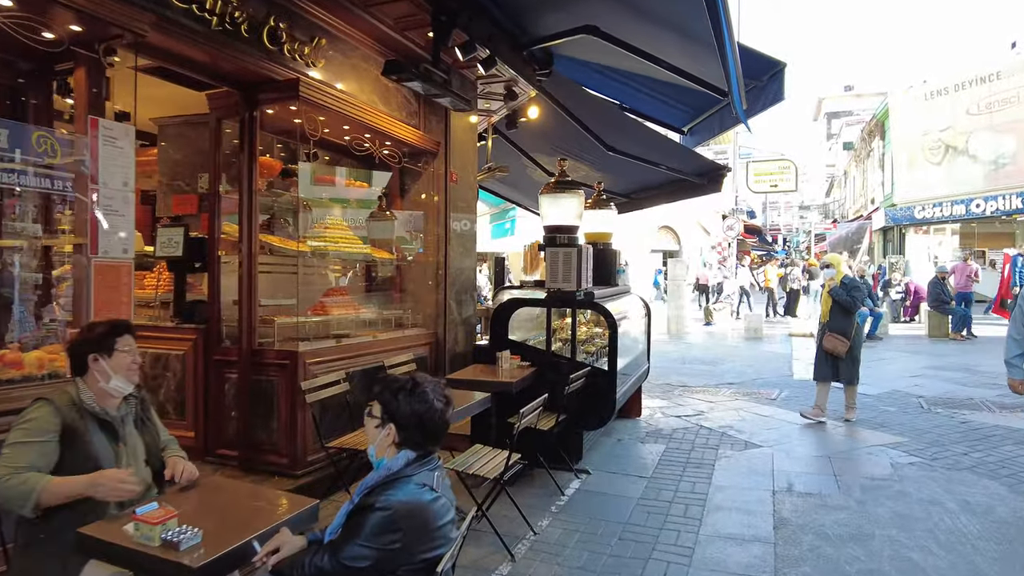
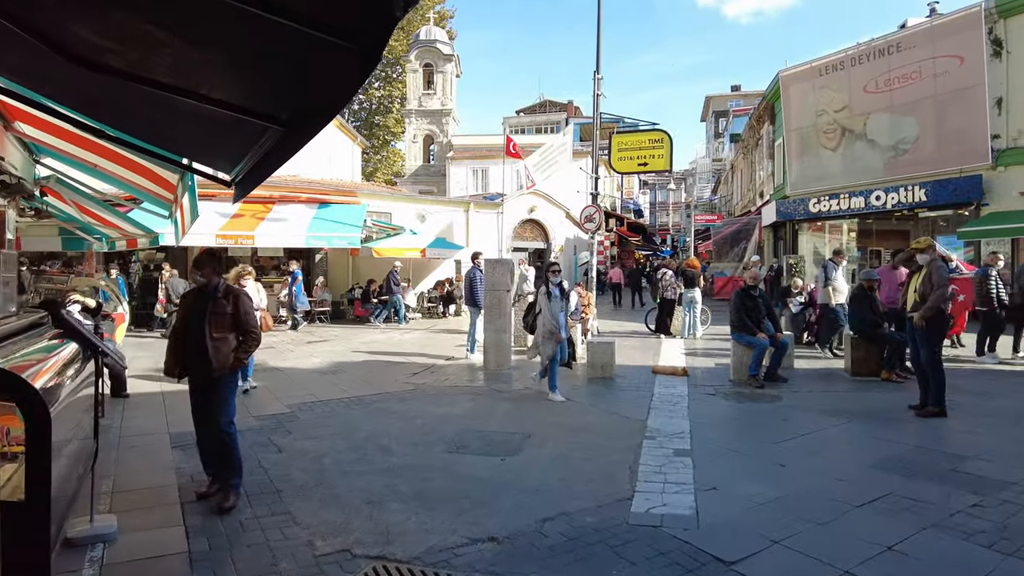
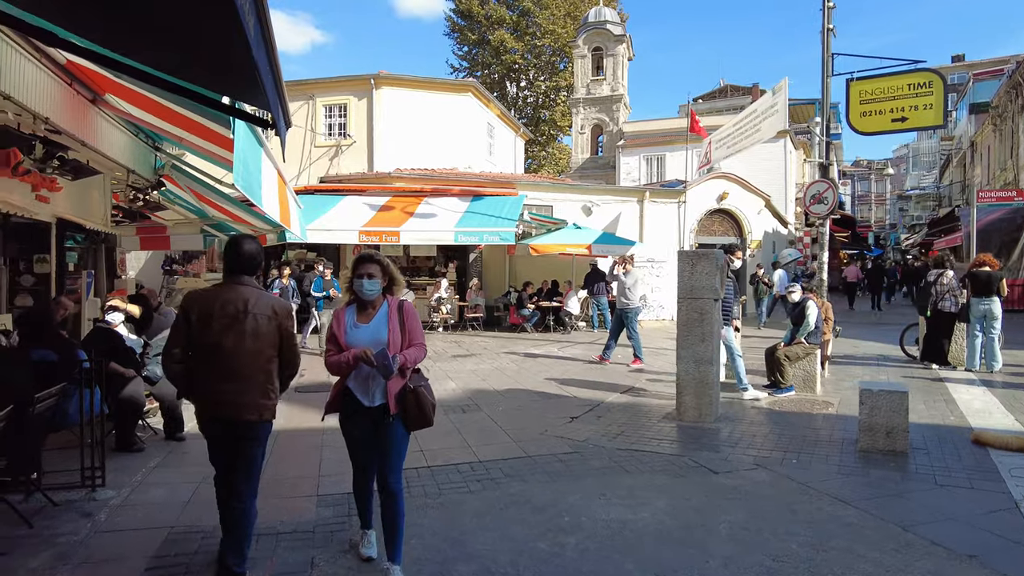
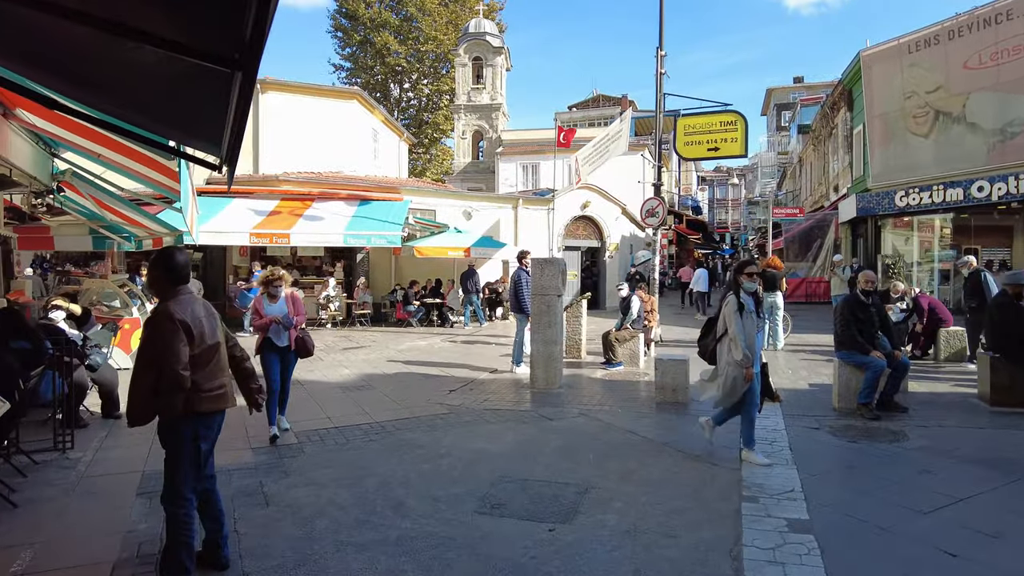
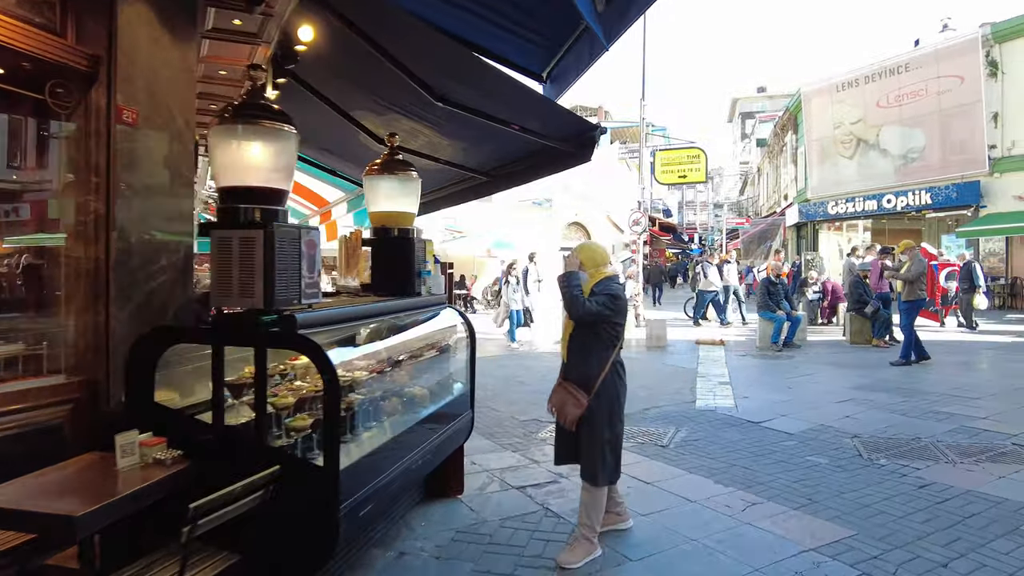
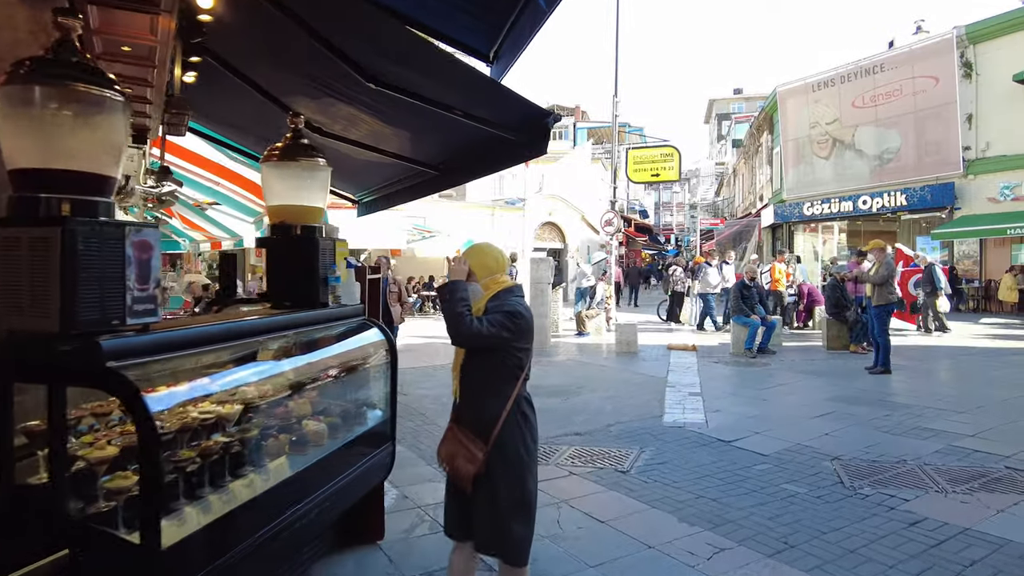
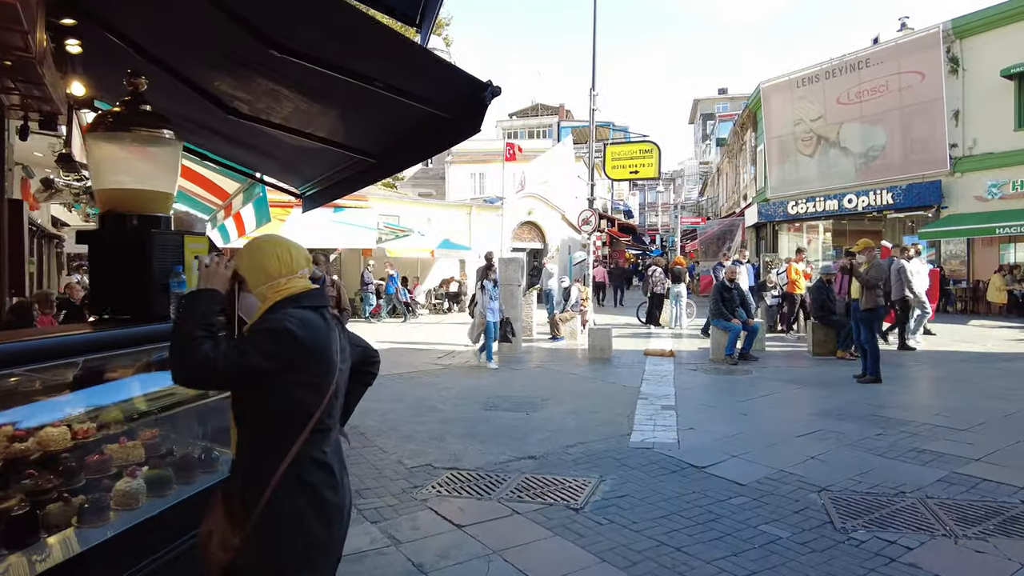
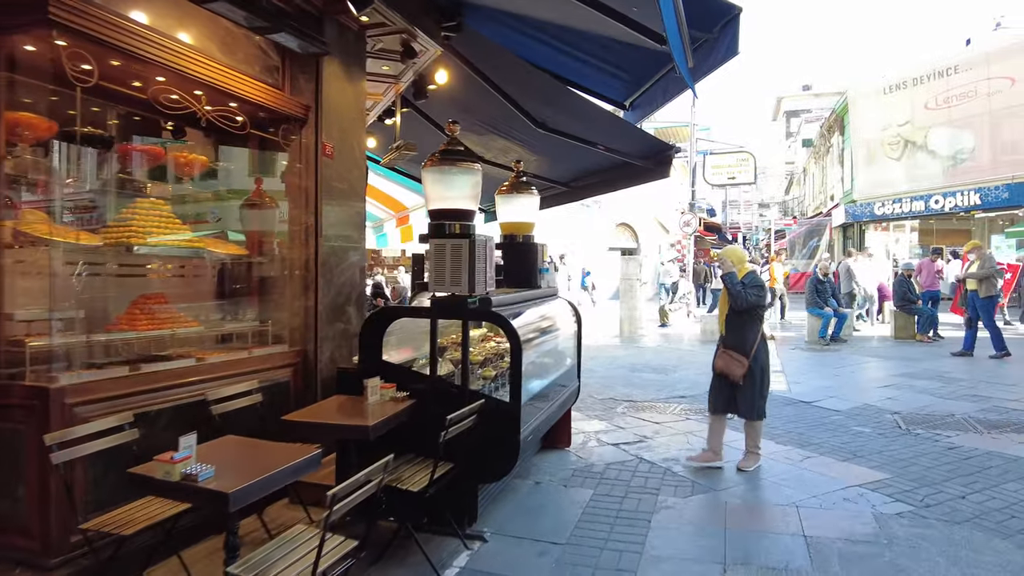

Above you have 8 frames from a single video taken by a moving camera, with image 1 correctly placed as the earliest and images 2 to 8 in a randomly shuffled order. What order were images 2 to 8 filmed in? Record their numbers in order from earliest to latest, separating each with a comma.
8, 5, 6, 7, 2, 4, 3
